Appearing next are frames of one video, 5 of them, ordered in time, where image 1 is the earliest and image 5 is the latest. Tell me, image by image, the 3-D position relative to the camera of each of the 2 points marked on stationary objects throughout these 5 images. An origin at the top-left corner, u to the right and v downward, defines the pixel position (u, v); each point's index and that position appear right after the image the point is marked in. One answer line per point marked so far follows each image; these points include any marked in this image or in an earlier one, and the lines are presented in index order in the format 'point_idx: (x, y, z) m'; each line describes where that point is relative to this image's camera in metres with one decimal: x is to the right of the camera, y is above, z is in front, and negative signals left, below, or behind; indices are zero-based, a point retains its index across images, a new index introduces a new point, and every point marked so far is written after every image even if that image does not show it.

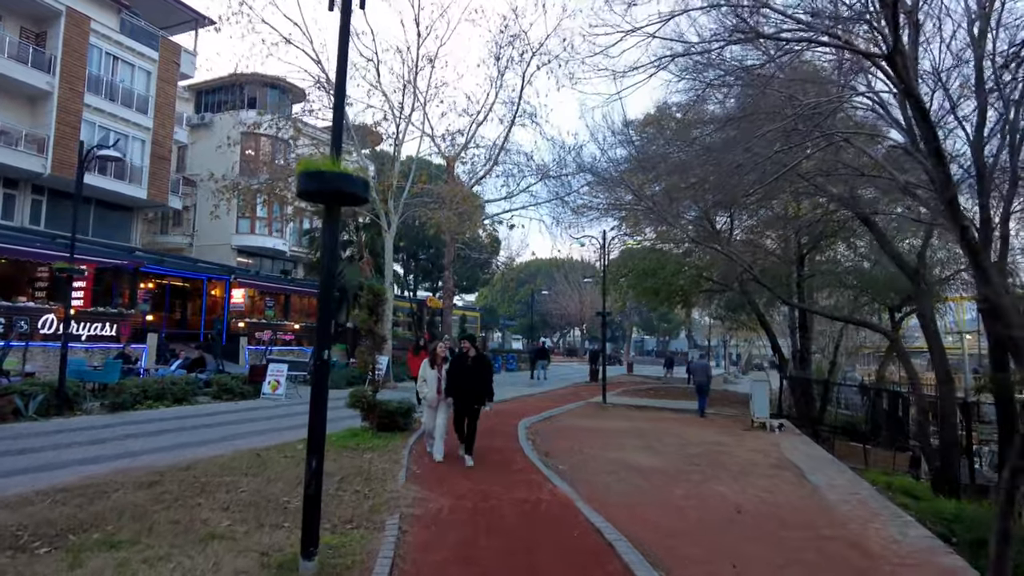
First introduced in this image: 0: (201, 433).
0: (-4.7, -2.2, +11.1) m
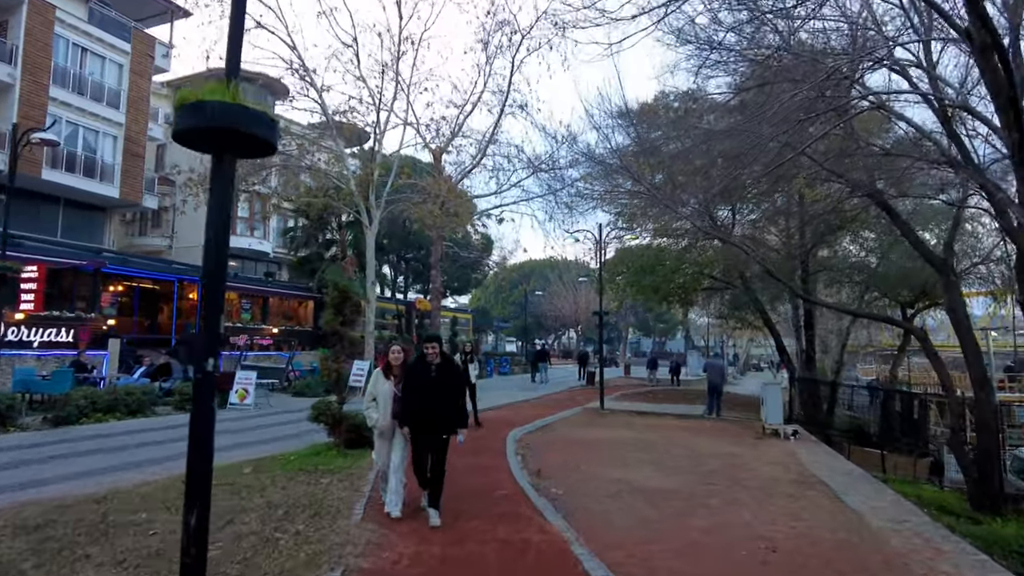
0: (-4.9, -2.2, +9.8) m
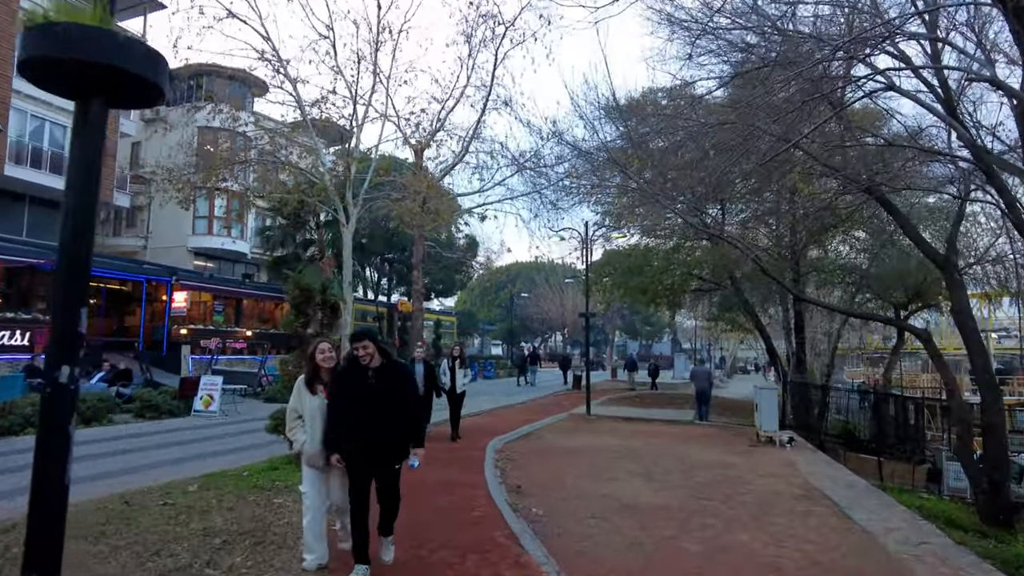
0: (-5.2, -2.1, +8.9) m
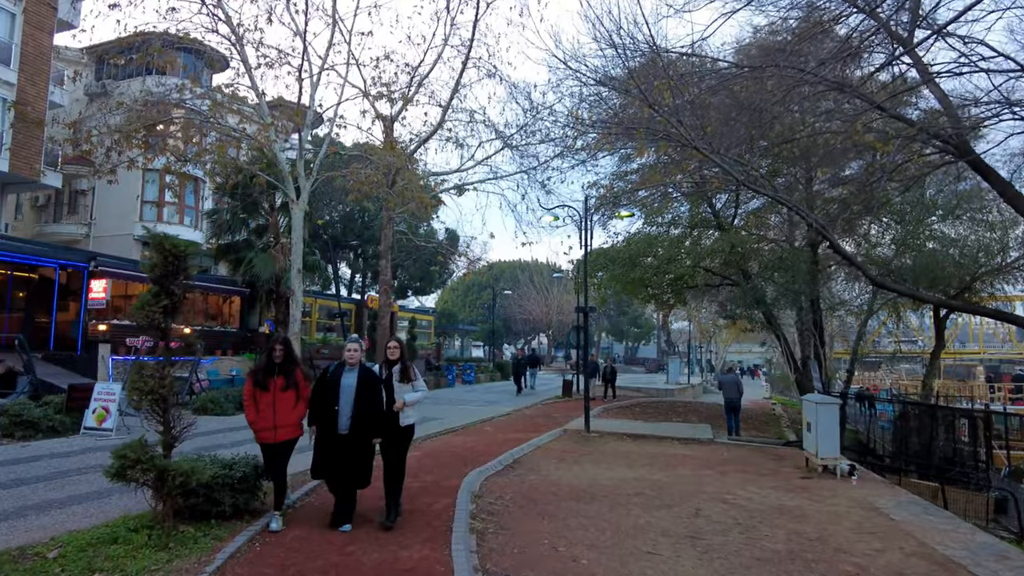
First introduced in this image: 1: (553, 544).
0: (-5.3, -1.9, +5.8) m
1: (+0.3, -2.0, +5.7) m
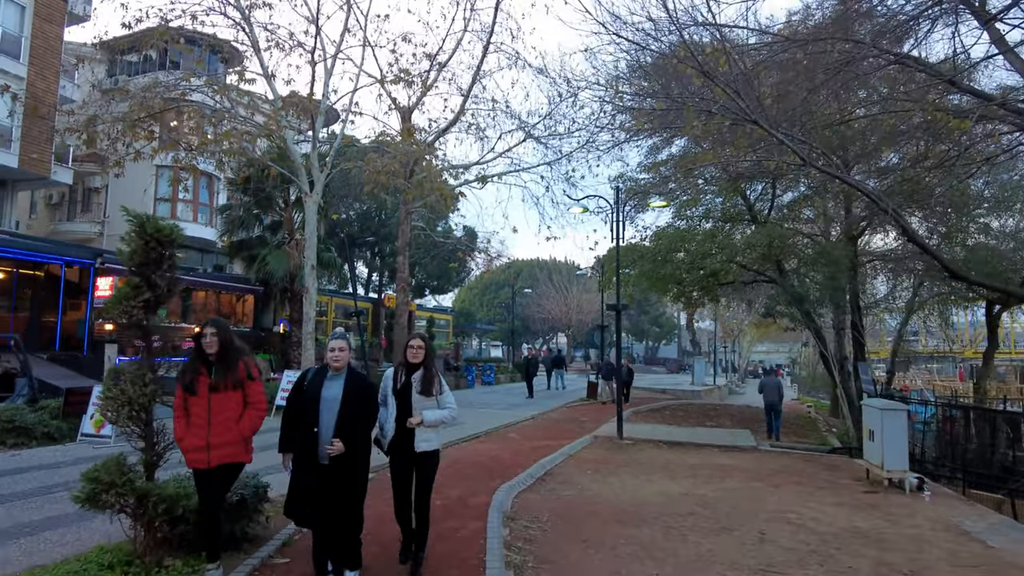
0: (-5.0, -1.8, +5.0) m
1: (+0.6, -1.9, +4.8) m
